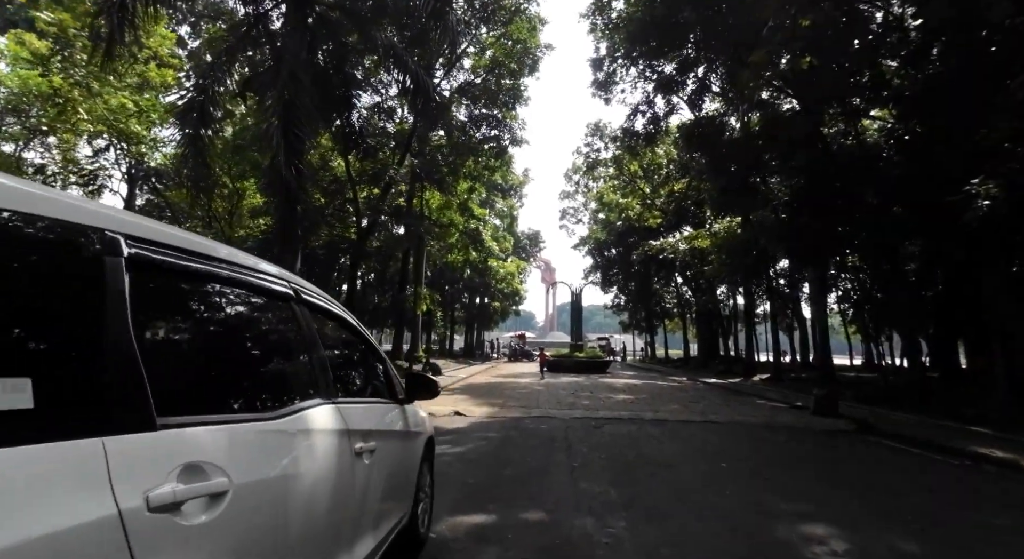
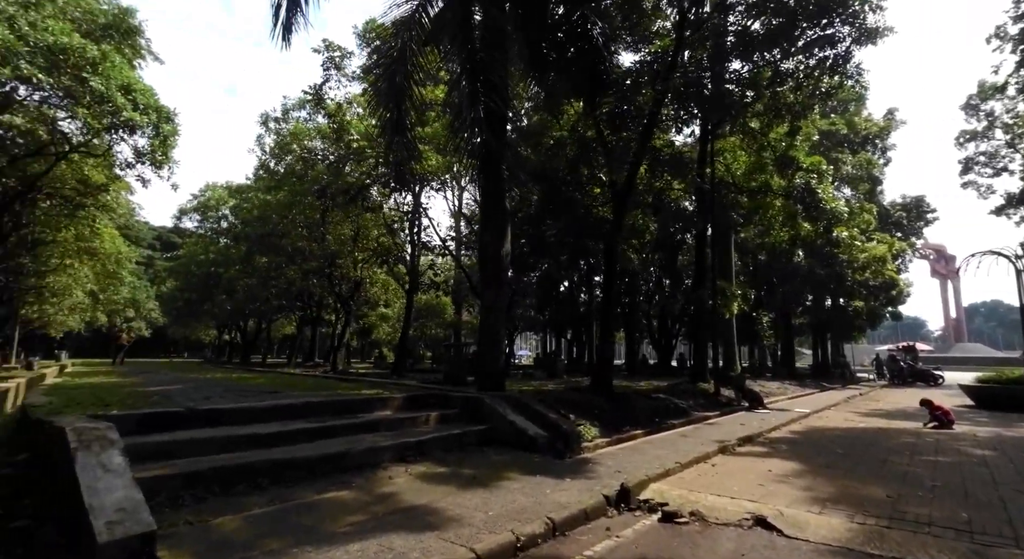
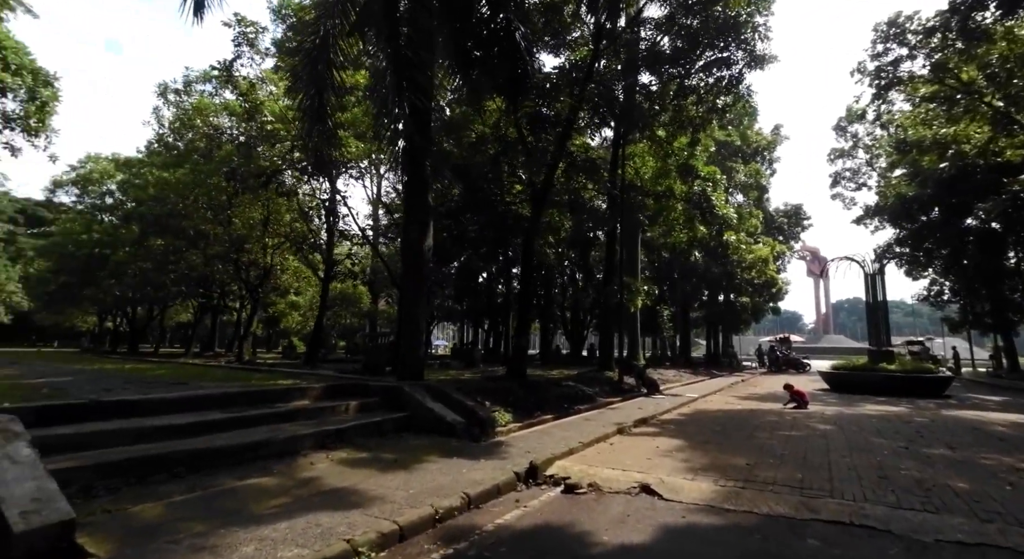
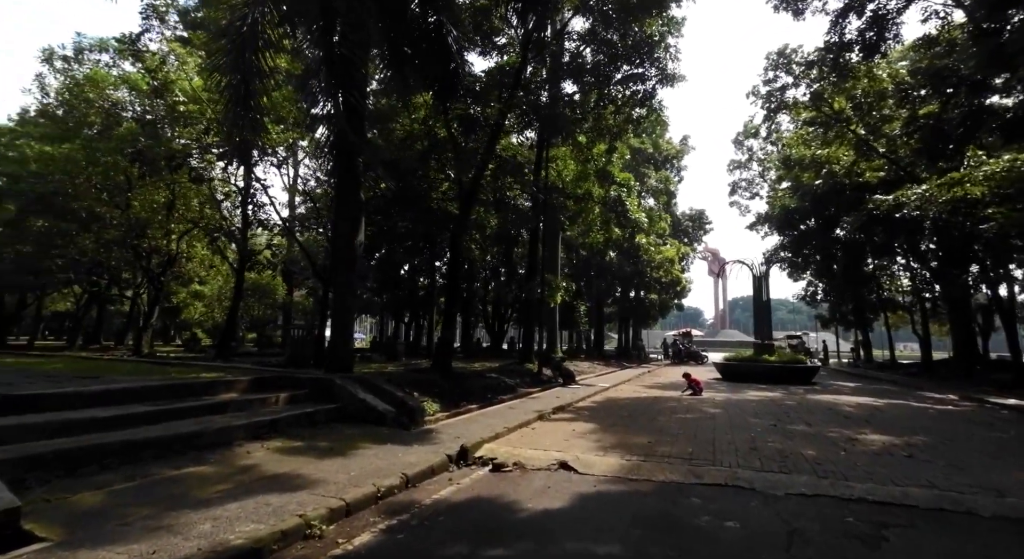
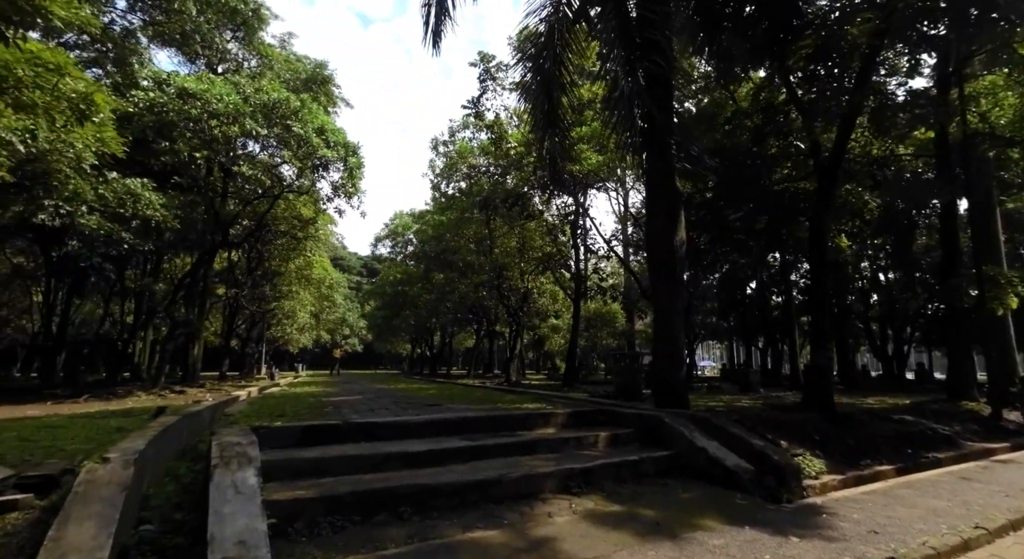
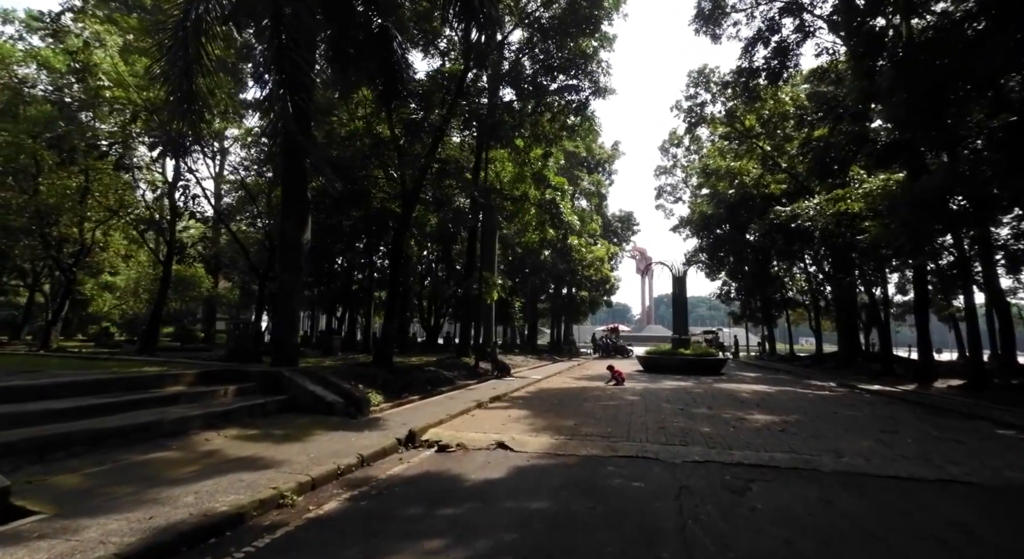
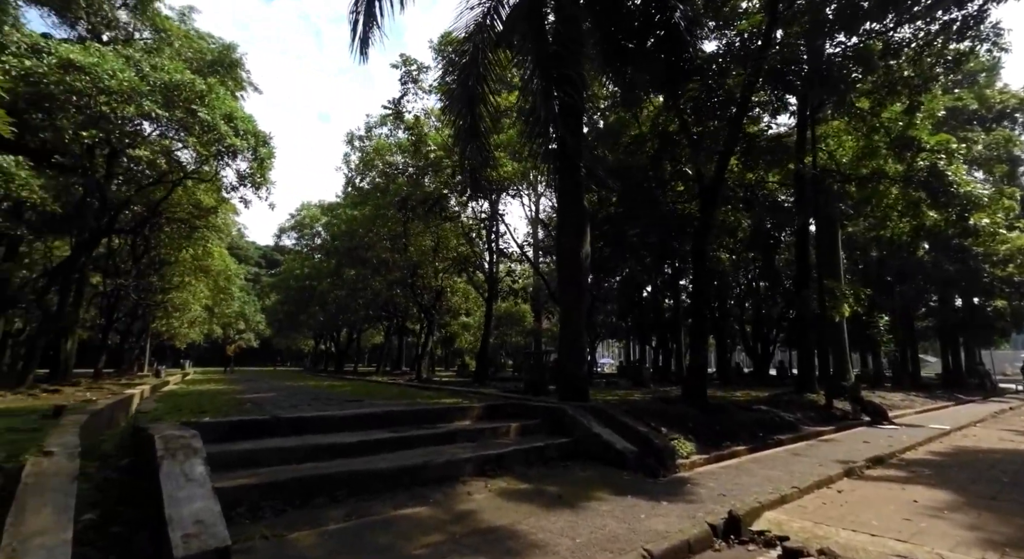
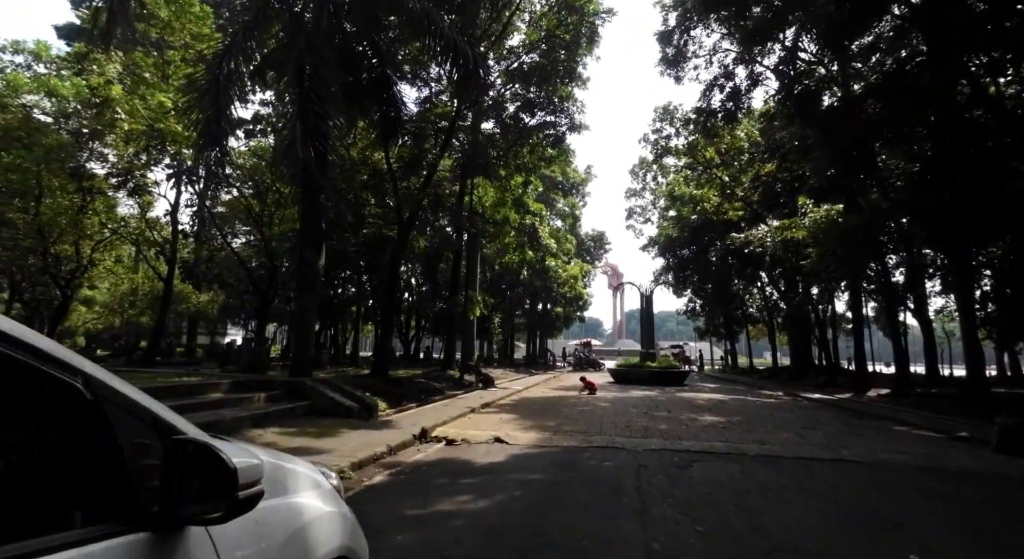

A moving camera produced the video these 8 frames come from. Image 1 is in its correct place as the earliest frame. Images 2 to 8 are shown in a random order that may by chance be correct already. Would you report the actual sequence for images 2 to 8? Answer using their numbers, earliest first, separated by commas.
8, 6, 4, 3, 2, 7, 5
